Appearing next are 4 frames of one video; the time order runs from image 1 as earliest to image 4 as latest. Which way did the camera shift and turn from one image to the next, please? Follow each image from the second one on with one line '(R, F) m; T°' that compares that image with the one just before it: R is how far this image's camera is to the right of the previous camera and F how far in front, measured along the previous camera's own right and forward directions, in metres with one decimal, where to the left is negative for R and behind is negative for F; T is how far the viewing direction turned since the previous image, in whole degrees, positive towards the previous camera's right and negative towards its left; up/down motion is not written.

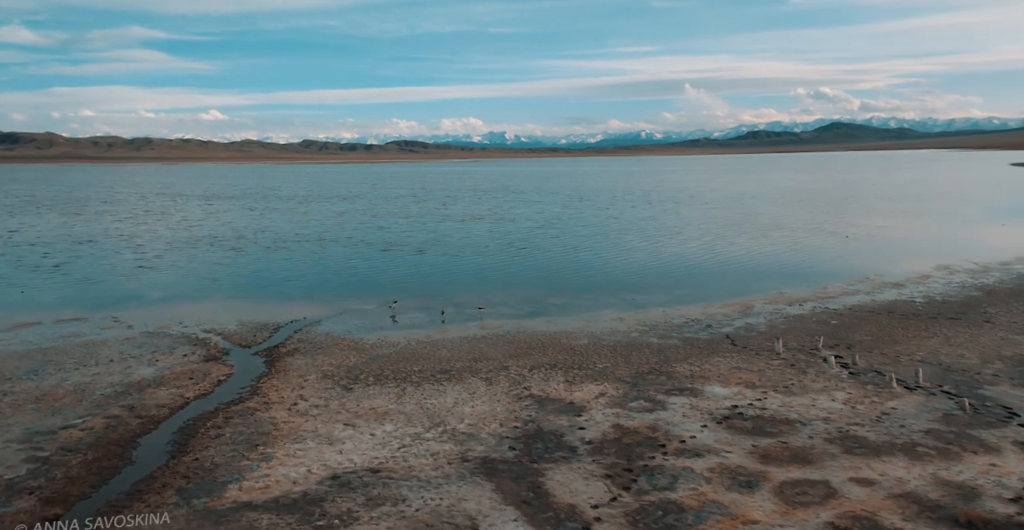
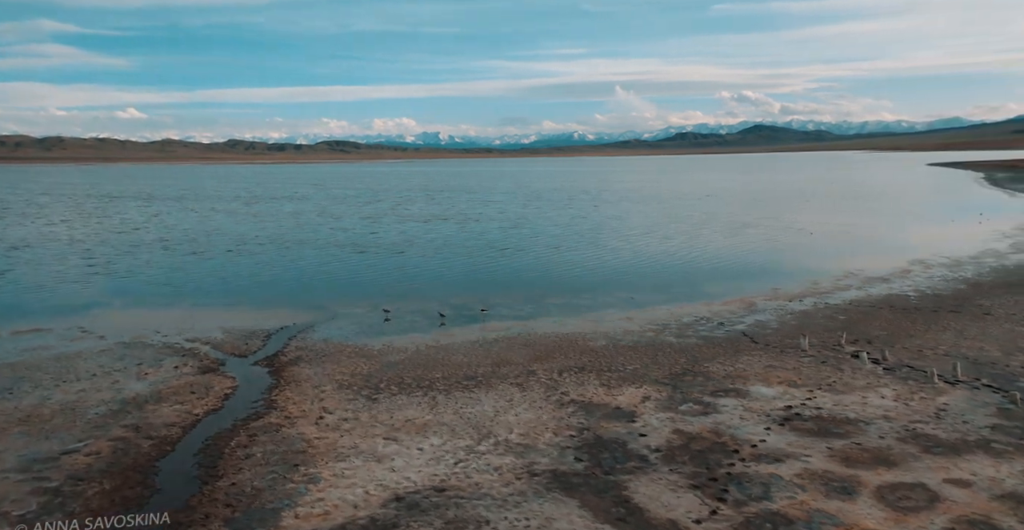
(-1.3, +0.6) m; +4°
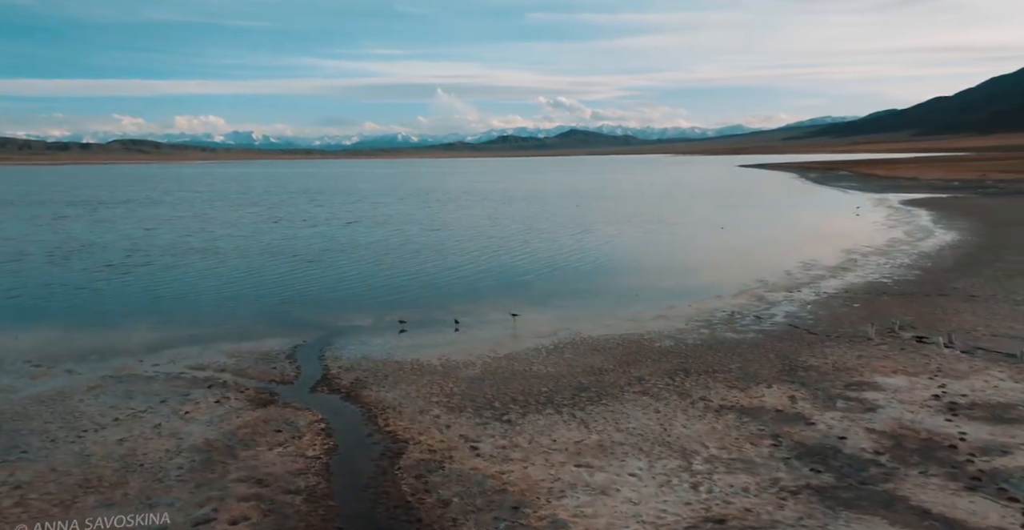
(-3.7, +1.4) m; +12°
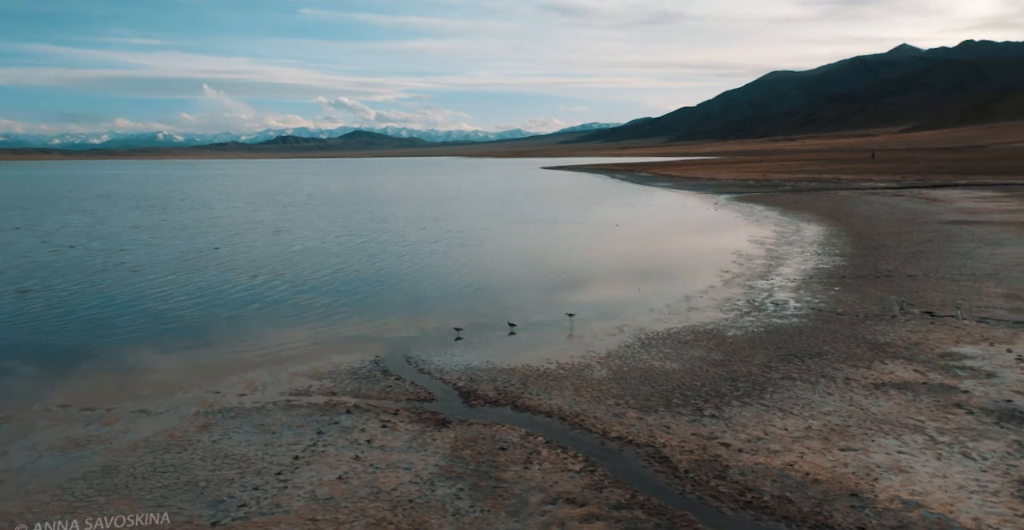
(-4.8, +0.8) m; +14°
